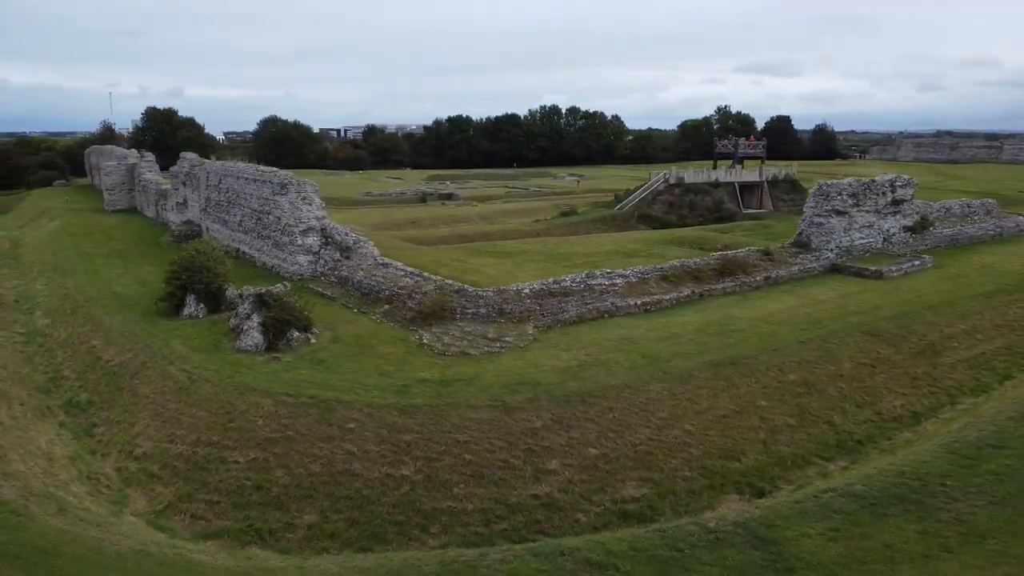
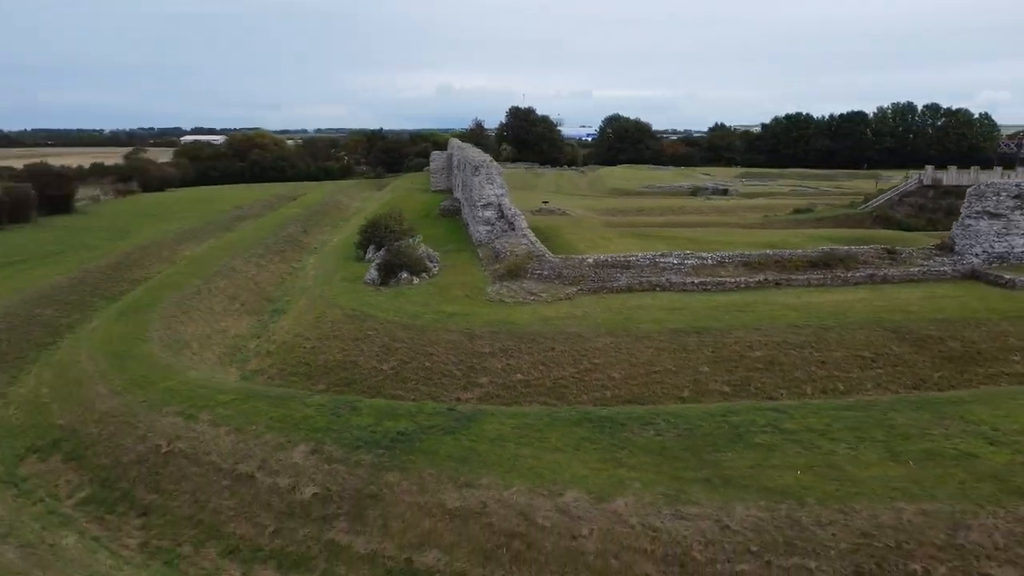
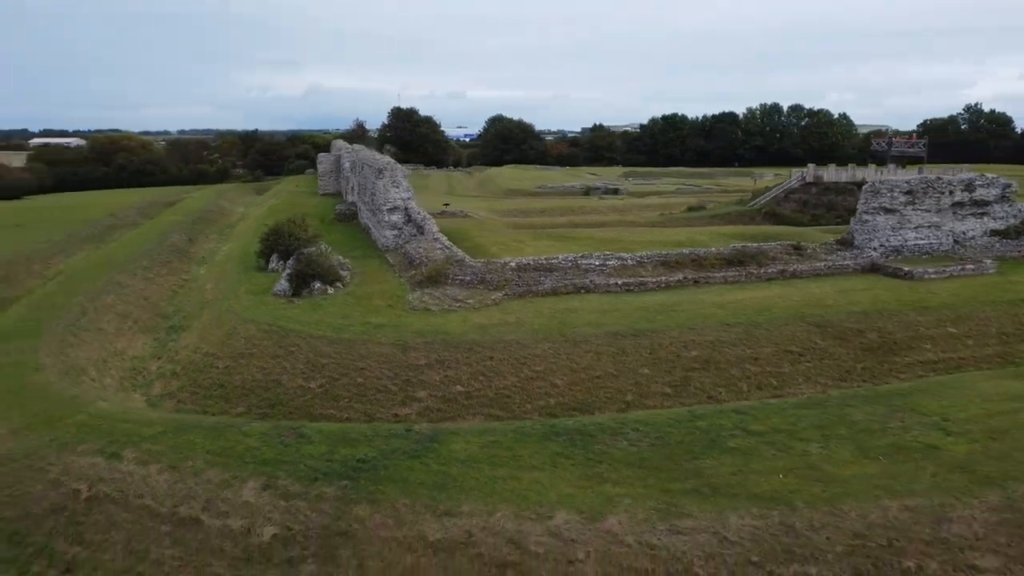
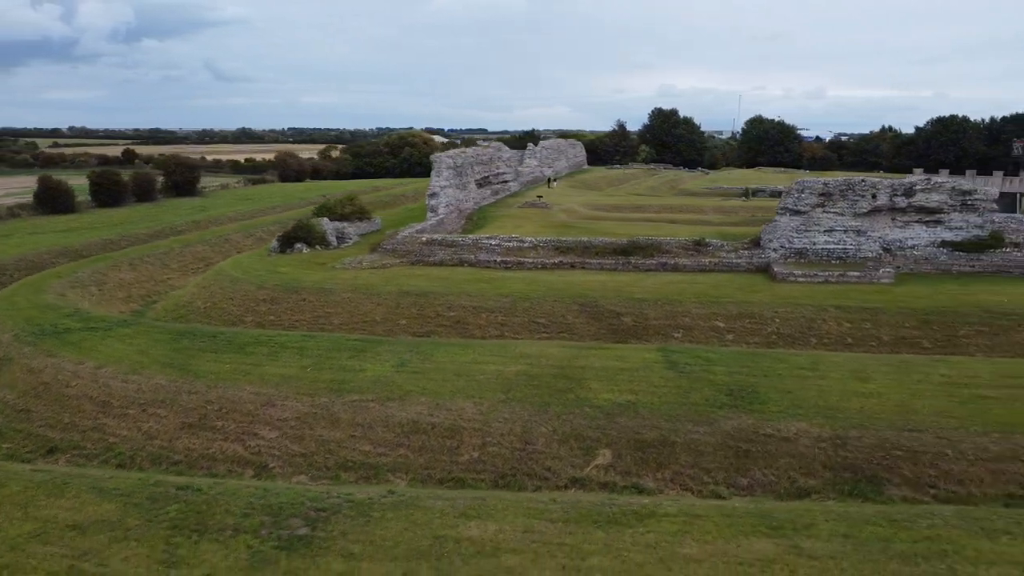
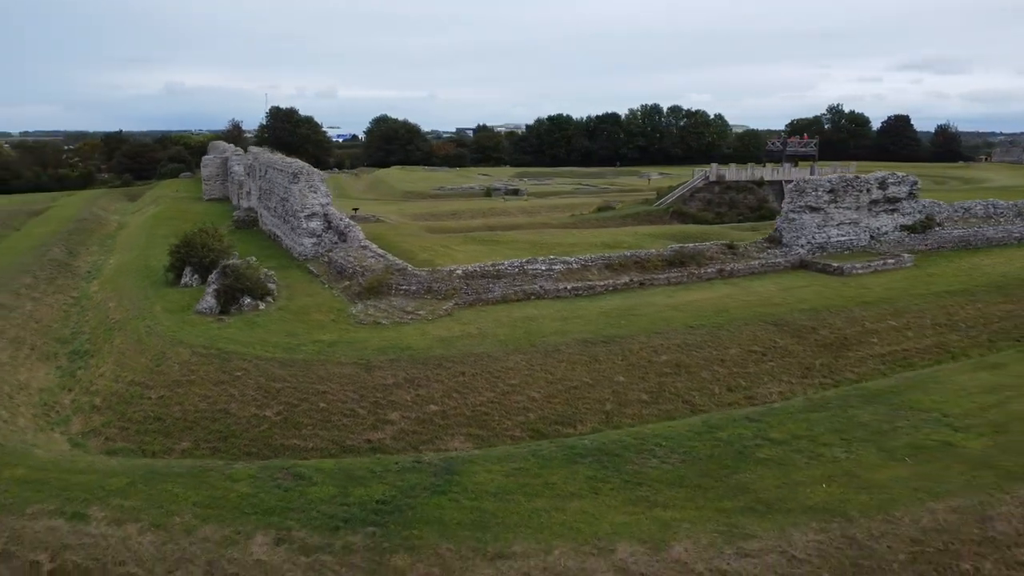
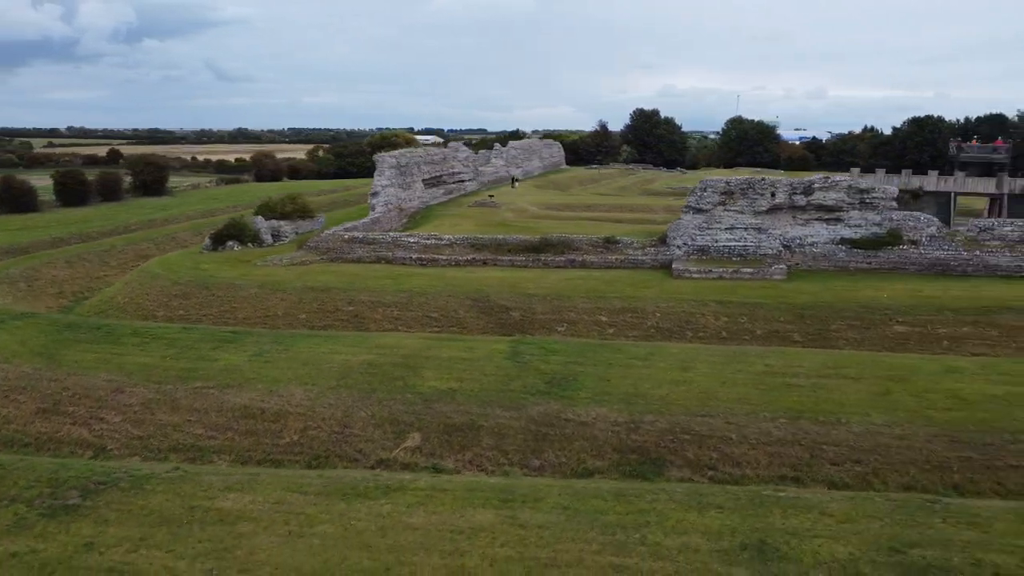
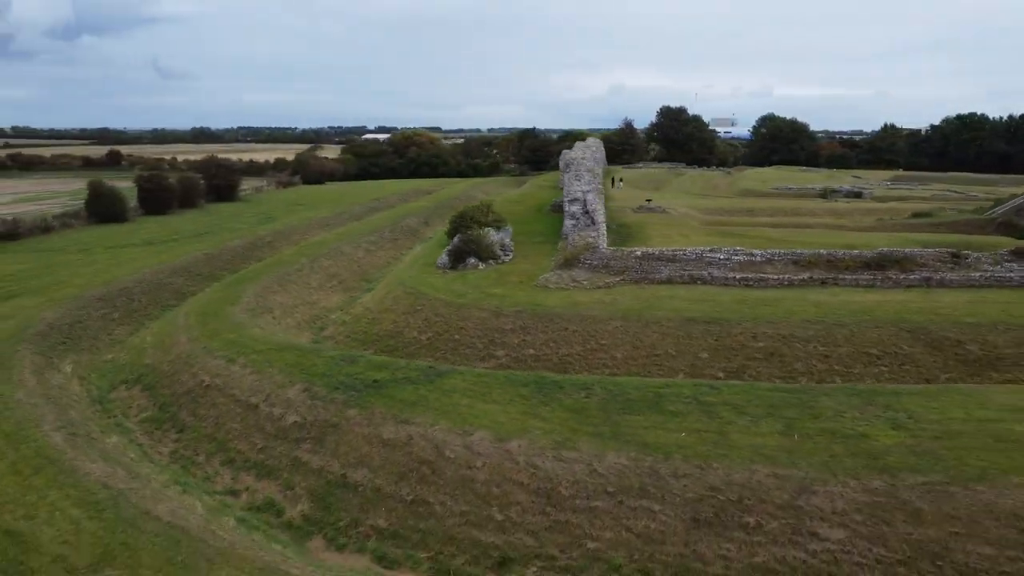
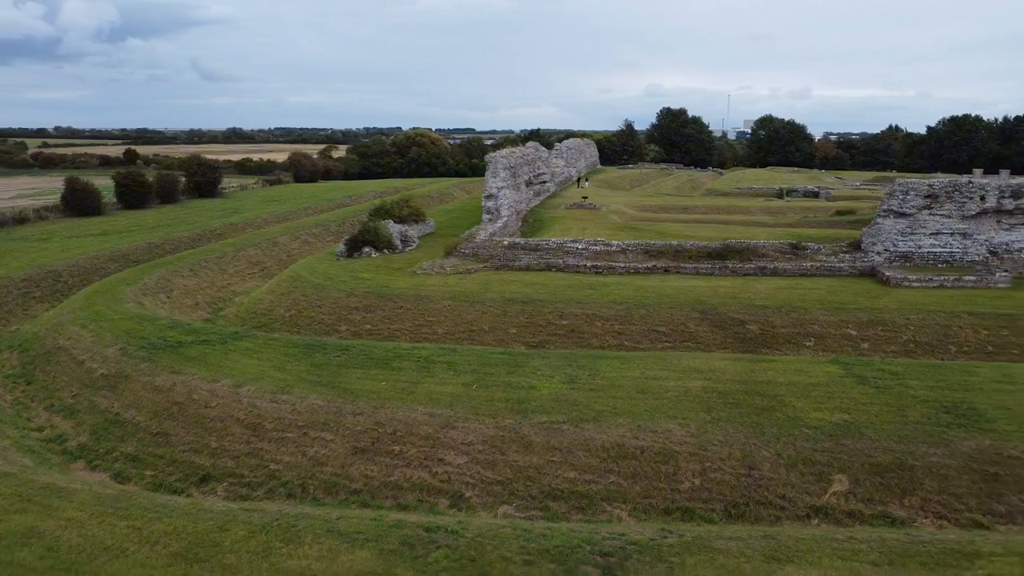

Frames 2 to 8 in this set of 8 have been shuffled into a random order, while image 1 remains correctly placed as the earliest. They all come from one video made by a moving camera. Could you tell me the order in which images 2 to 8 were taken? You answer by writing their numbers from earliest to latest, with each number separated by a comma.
5, 3, 2, 7, 8, 4, 6
